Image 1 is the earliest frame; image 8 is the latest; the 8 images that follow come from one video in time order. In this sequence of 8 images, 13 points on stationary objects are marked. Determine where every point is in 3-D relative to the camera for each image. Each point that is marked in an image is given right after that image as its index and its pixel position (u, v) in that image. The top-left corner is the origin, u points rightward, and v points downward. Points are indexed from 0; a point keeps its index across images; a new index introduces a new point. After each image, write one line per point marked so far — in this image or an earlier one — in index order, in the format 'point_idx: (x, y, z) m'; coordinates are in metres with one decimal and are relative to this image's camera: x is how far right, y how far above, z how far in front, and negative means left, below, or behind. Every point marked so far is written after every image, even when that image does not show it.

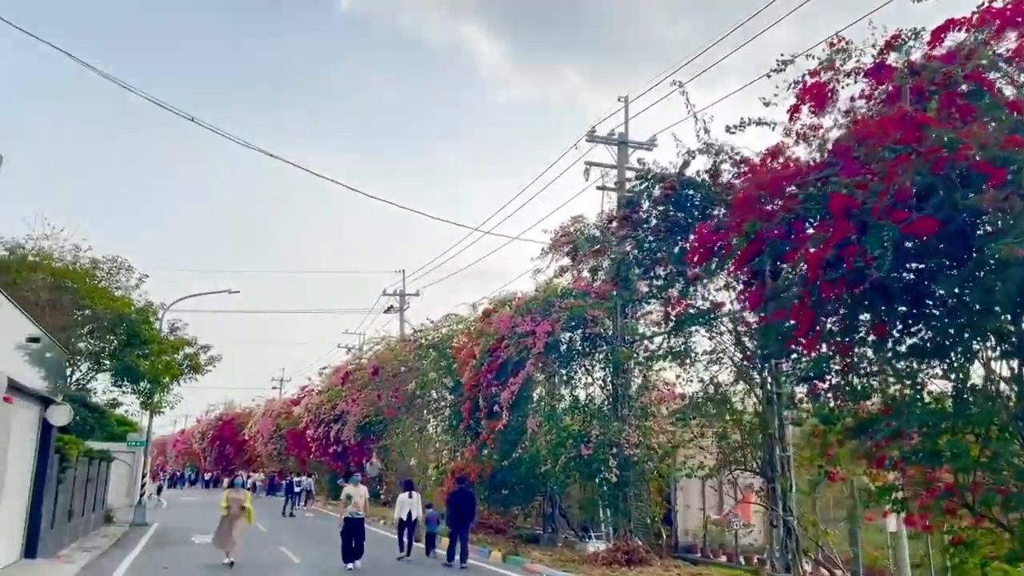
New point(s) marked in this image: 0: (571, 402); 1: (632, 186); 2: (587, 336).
0: (+1.2, -2.6, +19.6) m
1: (+2.1, +1.8, +15.1) m
2: (+1.8, -1.1, +19.6) m
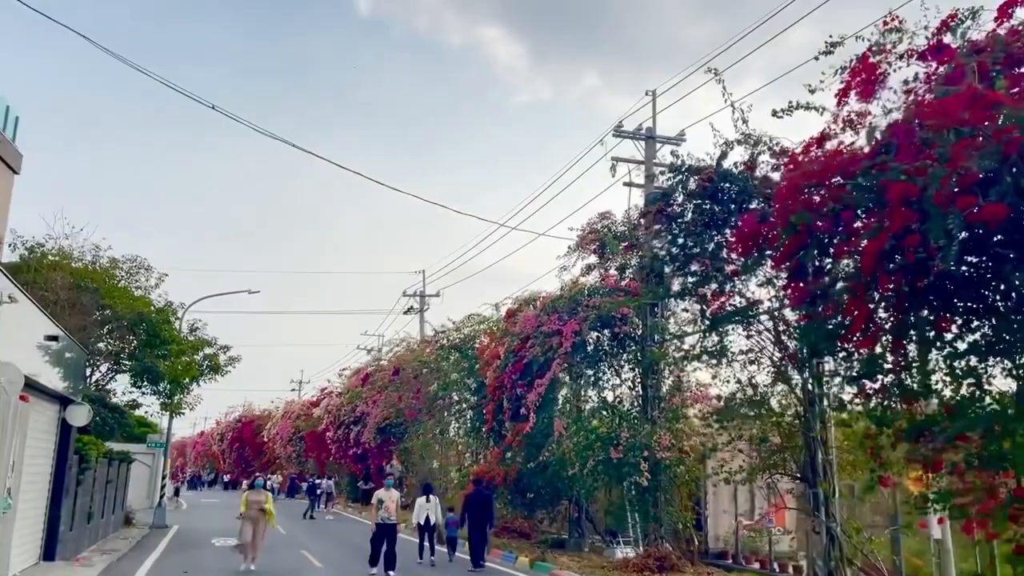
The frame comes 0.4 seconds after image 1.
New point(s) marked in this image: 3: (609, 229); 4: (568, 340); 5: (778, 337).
0: (+1.8, -2.6, +19.0) m
1: (+2.6, +1.8, +14.5) m
2: (+2.3, -1.1, +19.1) m
3: (+2.3, +1.4, +19.7) m
4: (+1.3, -1.2, +19.1) m
5: (+4.3, -0.8, +13.9) m
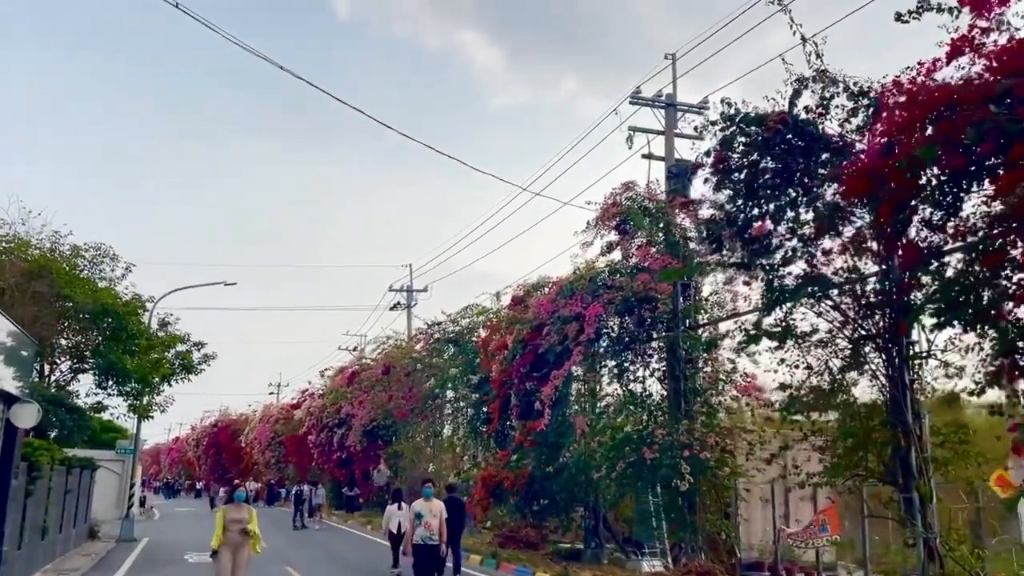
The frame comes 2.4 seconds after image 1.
0: (+2.1, -2.2, +16.8) m
1: (+3.0, +2.3, +12.3) m
2: (+2.6, -0.7, +16.9) m
3: (+2.5, +1.8, +17.5) m
4: (+1.6, -0.7, +16.8) m
5: (+4.7, -0.3, +11.7) m
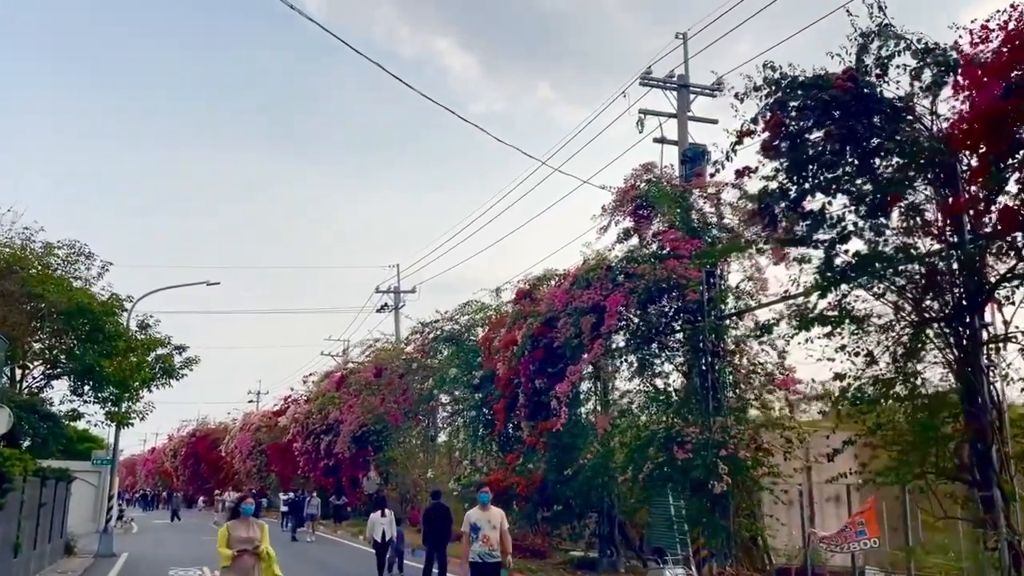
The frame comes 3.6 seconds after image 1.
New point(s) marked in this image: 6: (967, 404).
0: (+2.3, -2.0, +15.7) m
1: (+3.3, +2.5, +11.2) m
2: (+2.9, -0.4, +15.7) m
3: (+2.7, +2.0, +16.4) m
4: (+1.9, -0.5, +15.7) m
5: (+5.1, -0.1, +10.7) m
6: (+5.5, -1.4, +10.4) m
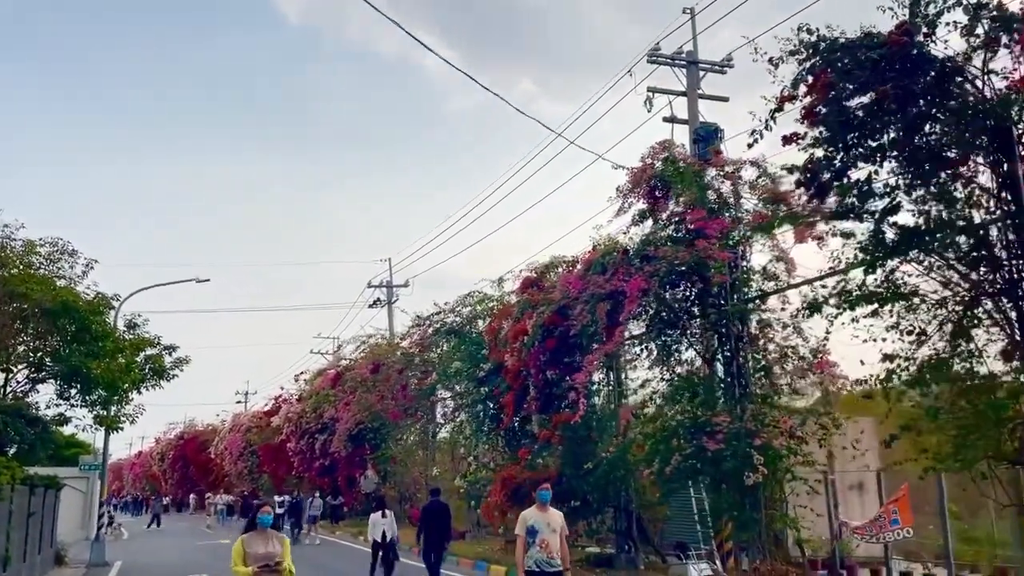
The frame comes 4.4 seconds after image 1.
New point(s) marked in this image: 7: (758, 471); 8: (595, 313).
0: (+2.6, -1.7, +14.9) m
1: (+3.6, +2.8, +10.5) m
2: (+3.1, -0.1, +15.0) m
3: (+2.9, +2.3, +15.7) m
4: (+2.1, -0.3, +14.9) m
5: (+5.4, +0.2, +10.0) m
6: (+5.9, -1.1, +9.7) m
7: (+3.8, -2.9, +13.3) m
8: (+1.5, -0.5, +15.8) m
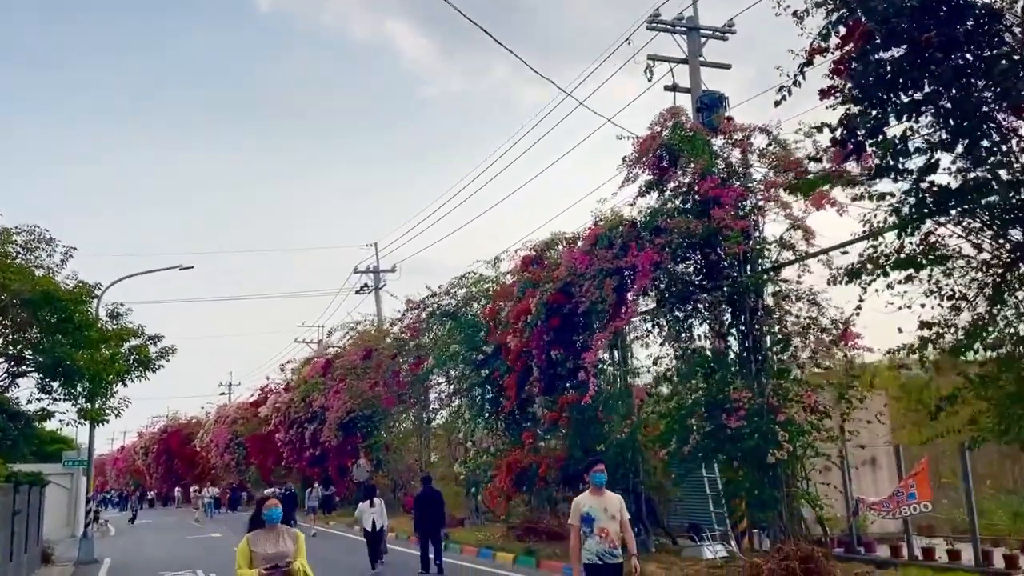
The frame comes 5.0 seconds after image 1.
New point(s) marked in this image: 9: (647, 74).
0: (+2.7, -1.2, +14.4) m
1: (+3.7, +3.2, +9.9) m
2: (+3.2, +0.3, +14.5) m
3: (+2.9, +2.8, +15.1) m
4: (+2.2, +0.2, +14.4) m
5: (+5.6, +0.7, +9.5) m
6: (+6.1, -0.6, +9.3) m
7: (+4.0, -2.4, +12.8) m
8: (+1.6, 0.0, +15.2) m
9: (+2.9, +4.6, +18.5) m
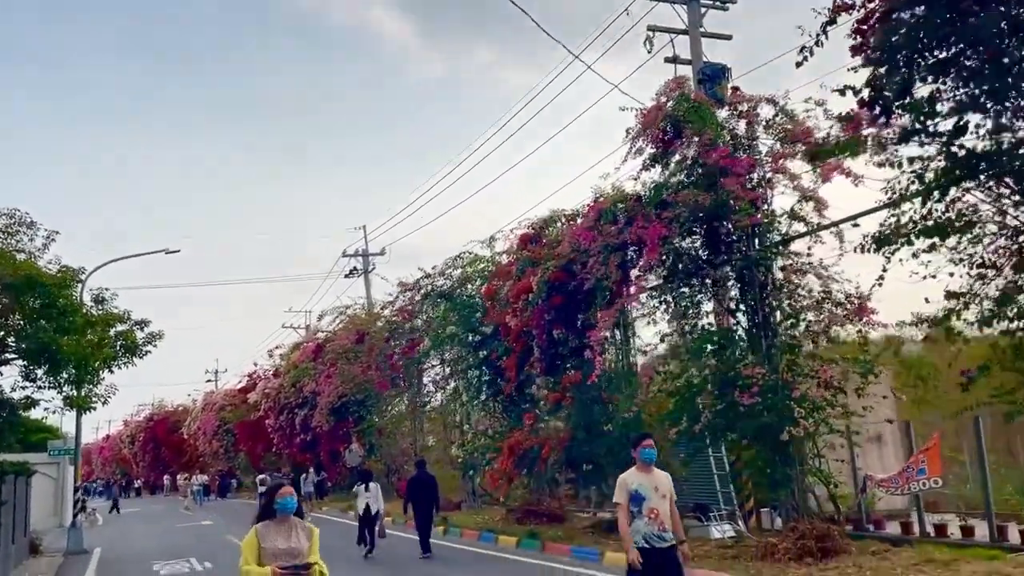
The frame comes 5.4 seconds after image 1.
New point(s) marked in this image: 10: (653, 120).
0: (+2.8, -0.8, +14.0) m
1: (+3.8, +3.6, +9.5) m
2: (+3.3, +0.7, +14.1) m
3: (+2.9, +3.2, +14.6) m
4: (+2.3, +0.6, +14.0) m
5: (+5.8, +1.0, +9.1) m
6: (+6.3, -0.3, +8.9) m
7: (+4.1, -2.0, +12.5) m
8: (+1.6, +0.4, +14.8) m
9: (+2.8, +5.1, +18.0) m
10: (+2.5, +2.9, +14.7) m
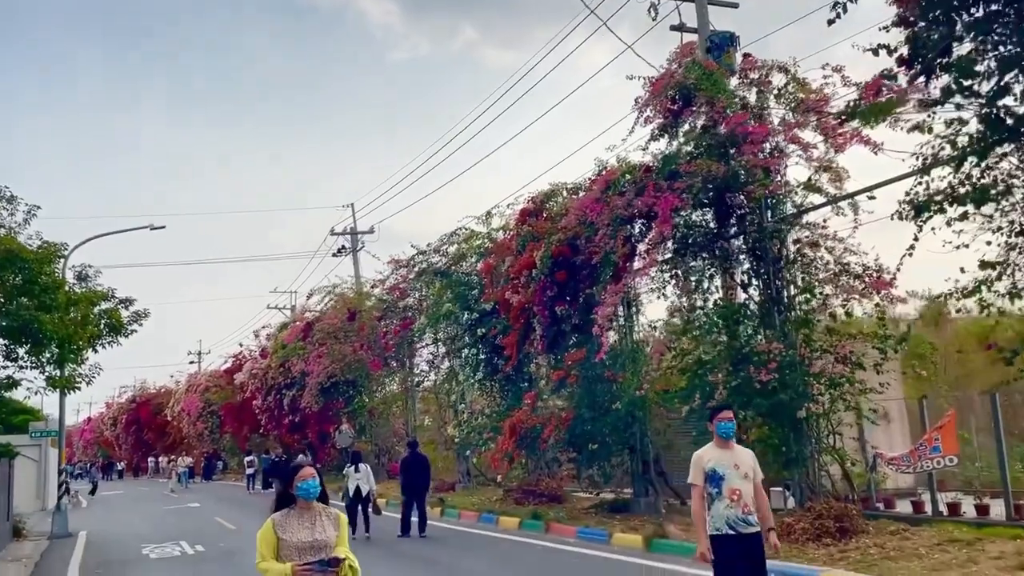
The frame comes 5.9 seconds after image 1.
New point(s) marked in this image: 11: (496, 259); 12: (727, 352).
0: (+2.9, -0.4, +13.6) m
1: (+4.0, +3.9, +9.0) m
2: (+3.4, +1.2, +13.6) m
3: (+3.0, +3.7, +14.1) m
4: (+2.3, +1.0, +13.5) m
5: (+5.9, +1.3, +8.7) m
6: (+6.4, 0.0, +8.6) m
7: (+4.2, -1.6, +12.1) m
8: (+1.7, +0.8, +14.4) m
9: (+2.9, +5.6, +17.4) m
10: (+2.5, +3.3, +14.2) m
11: (-0.4, +0.7, +18.6) m
12: (+3.2, -0.9, +12.8) m
